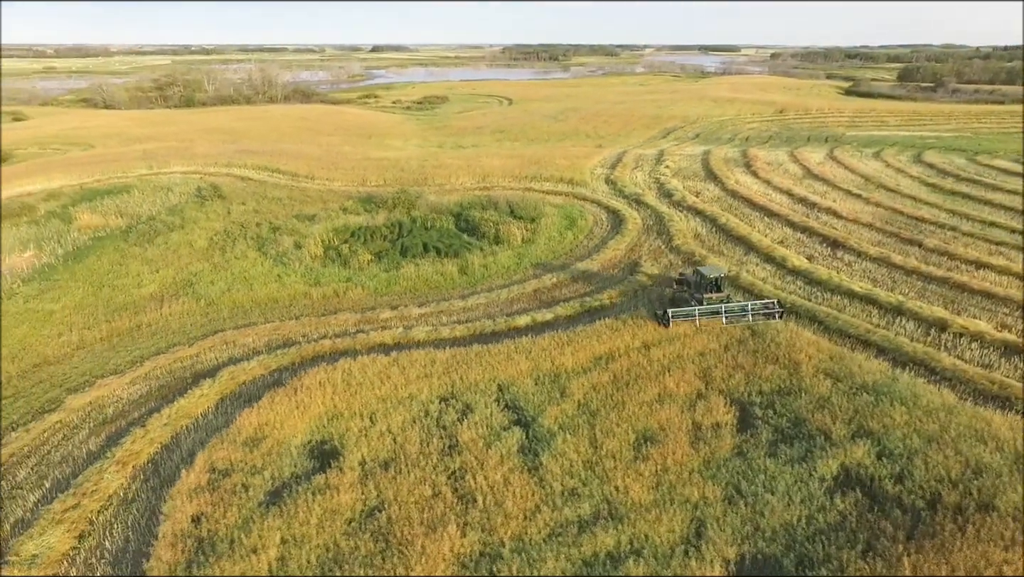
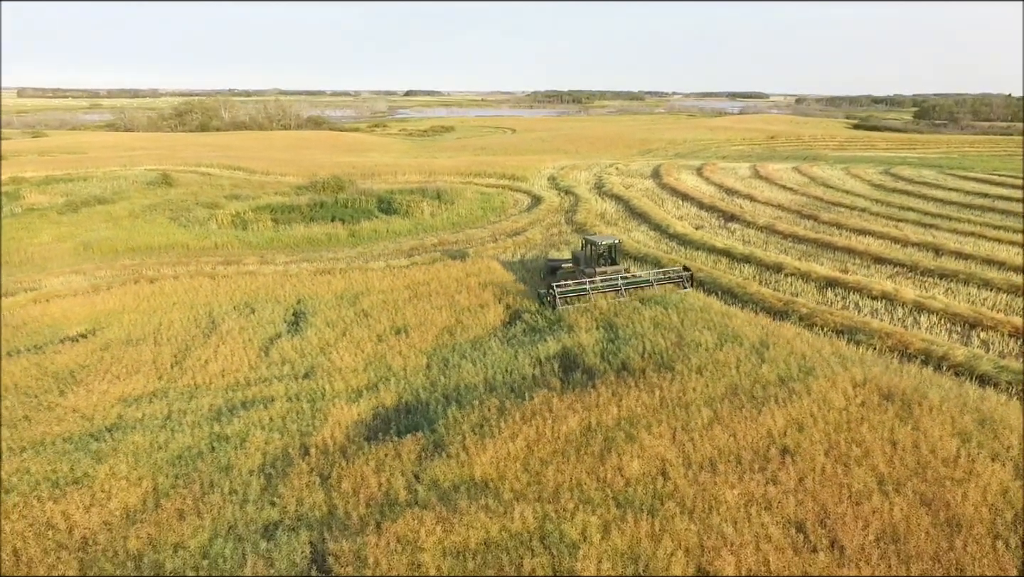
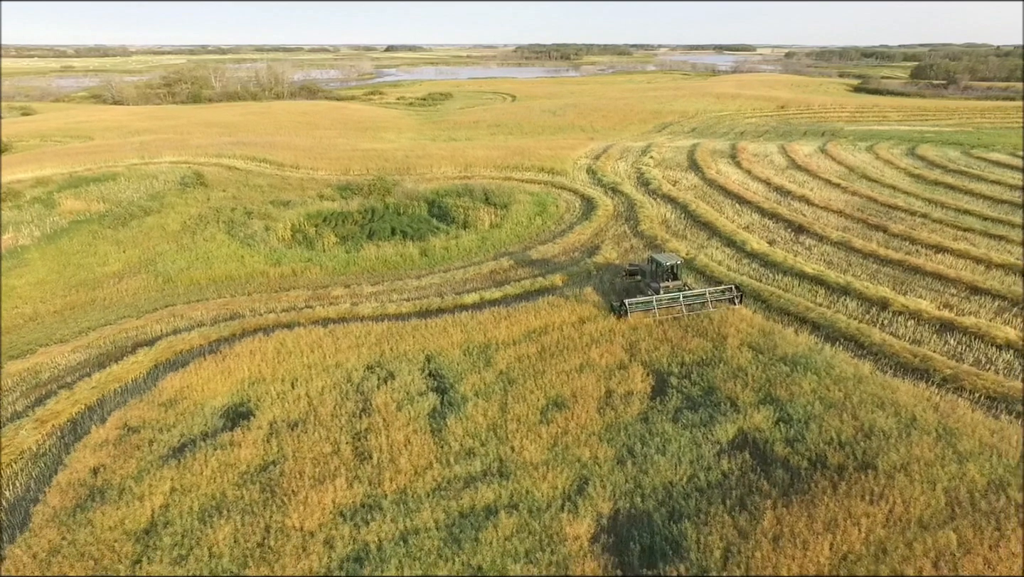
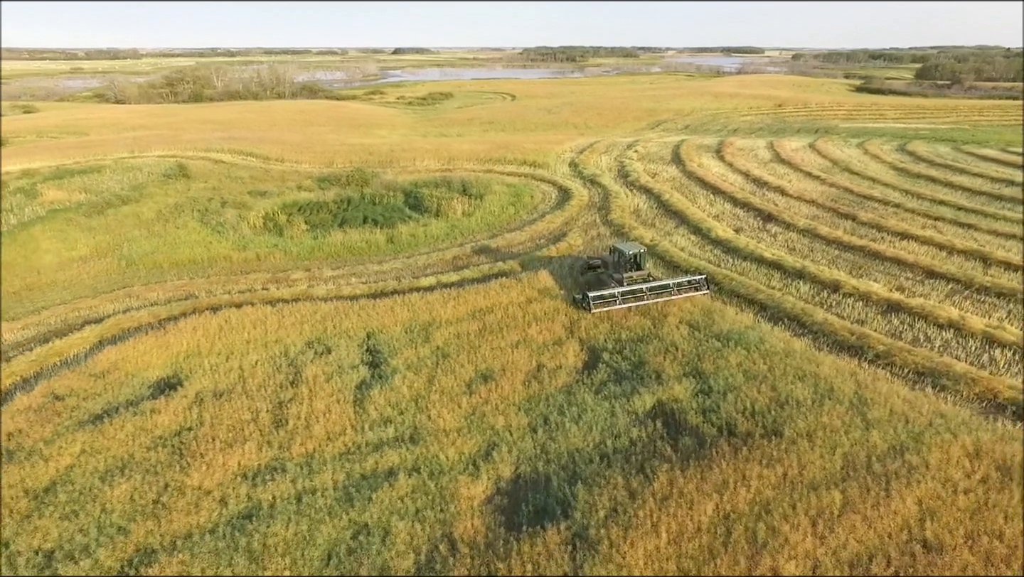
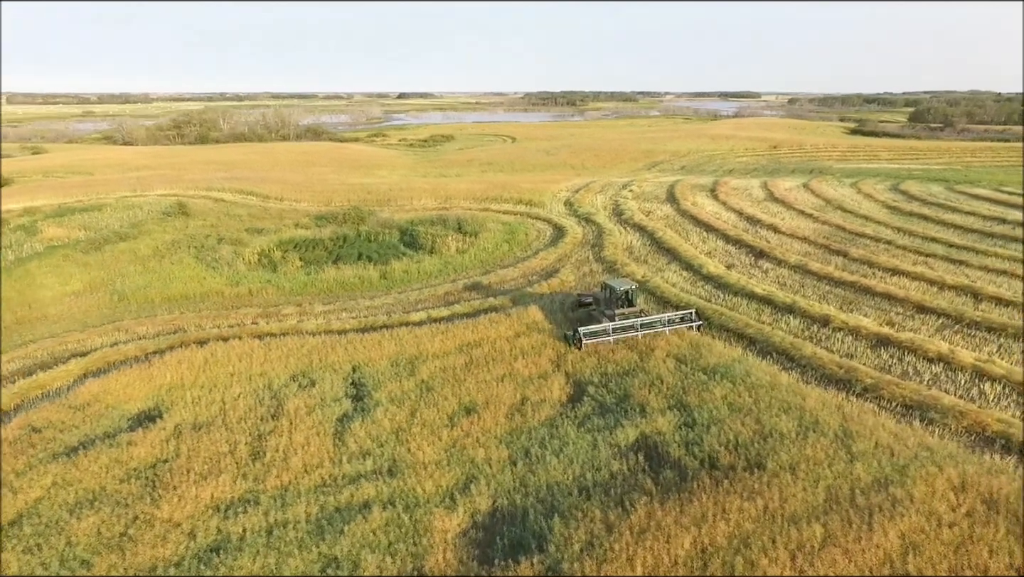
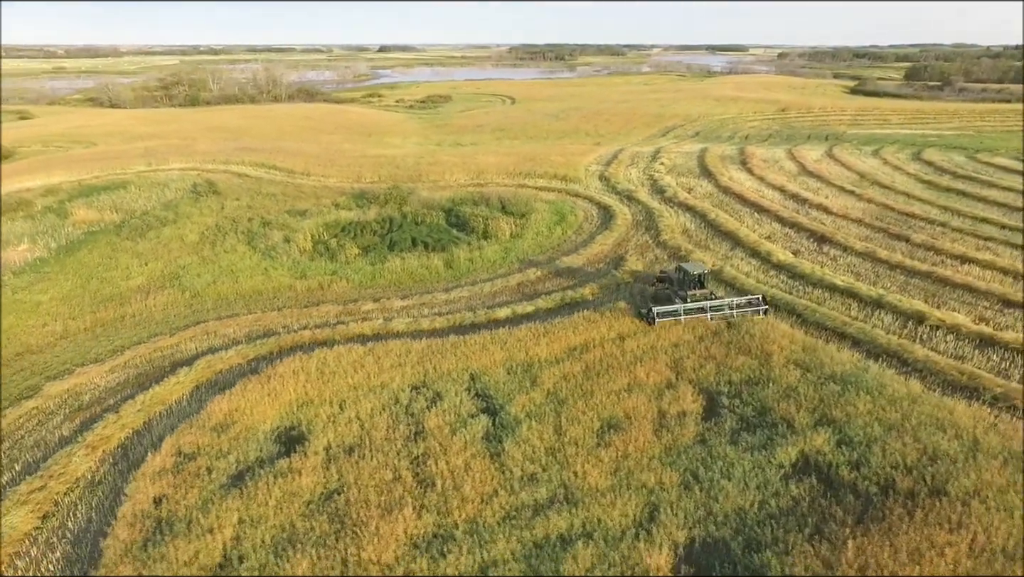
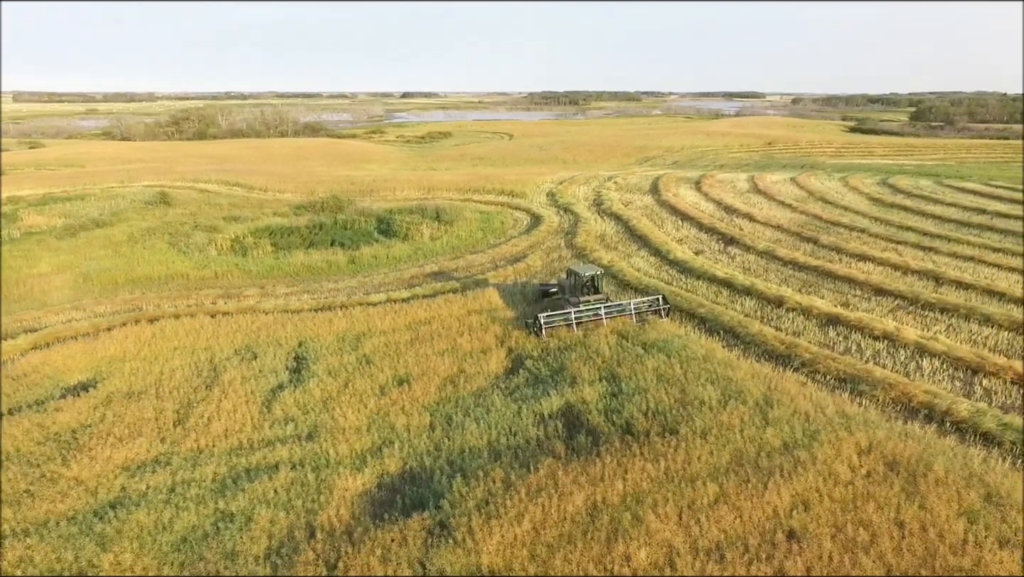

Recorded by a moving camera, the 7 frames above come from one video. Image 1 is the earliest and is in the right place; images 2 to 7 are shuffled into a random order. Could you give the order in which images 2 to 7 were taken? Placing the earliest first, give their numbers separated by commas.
6, 3, 4, 5, 7, 2
